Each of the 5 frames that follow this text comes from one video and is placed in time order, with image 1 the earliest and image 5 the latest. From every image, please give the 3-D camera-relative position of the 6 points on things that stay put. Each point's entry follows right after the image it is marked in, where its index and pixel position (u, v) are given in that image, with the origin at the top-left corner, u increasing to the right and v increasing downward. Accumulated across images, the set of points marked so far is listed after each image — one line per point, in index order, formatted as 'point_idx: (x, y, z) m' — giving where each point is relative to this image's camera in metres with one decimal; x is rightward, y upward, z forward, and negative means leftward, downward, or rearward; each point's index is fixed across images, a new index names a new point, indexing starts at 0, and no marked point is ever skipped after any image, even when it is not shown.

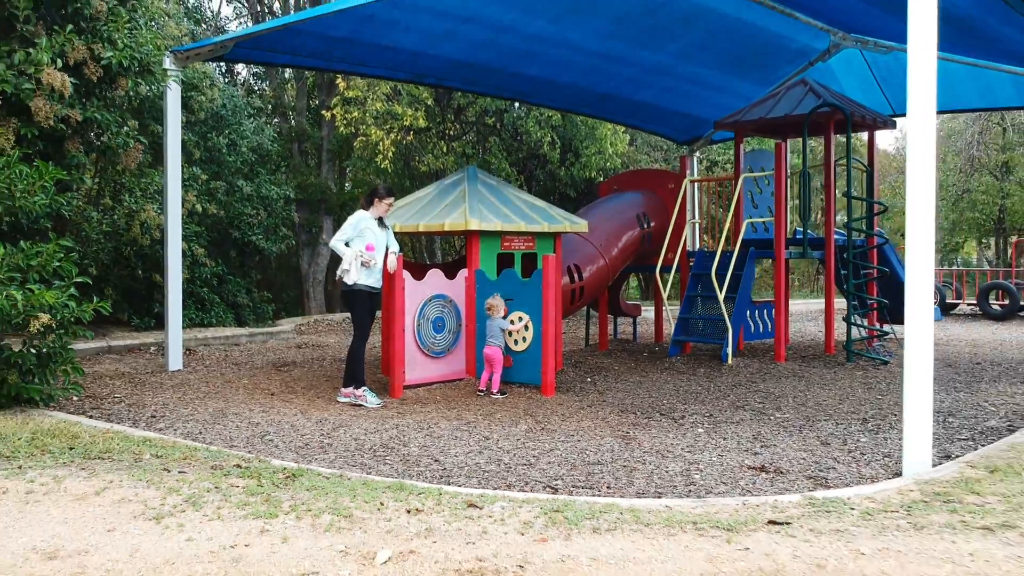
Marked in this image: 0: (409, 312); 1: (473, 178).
0: (-0.9, -0.2, +6.9) m
1: (-0.4, +1.1, +7.6) m
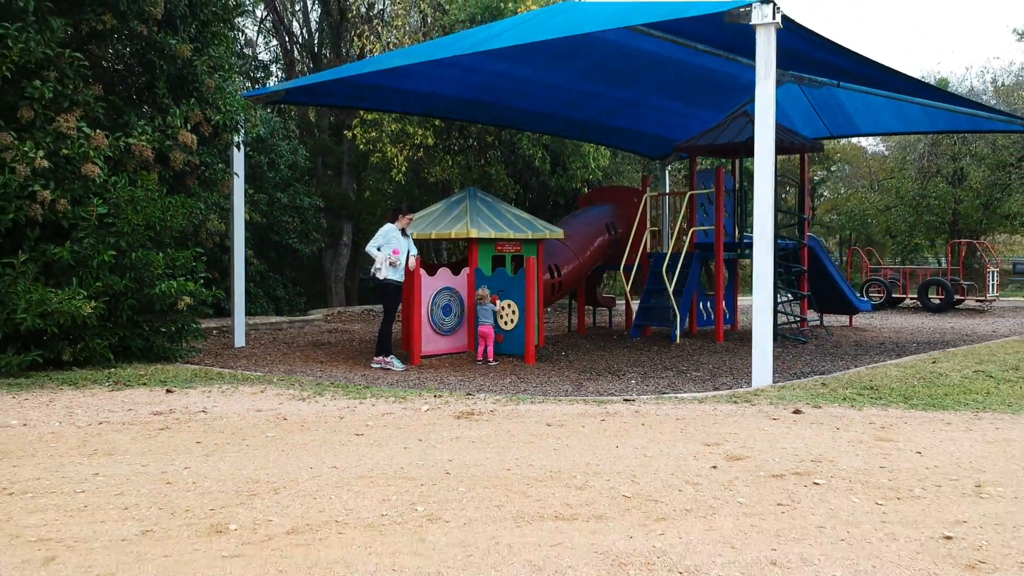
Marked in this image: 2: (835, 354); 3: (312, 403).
0: (-1.0, -0.1, +9.2) m
1: (-0.5, +1.1, +9.8) m
2: (+4.0, -0.8, +10.0) m
3: (-1.2, -0.7, +4.8) m
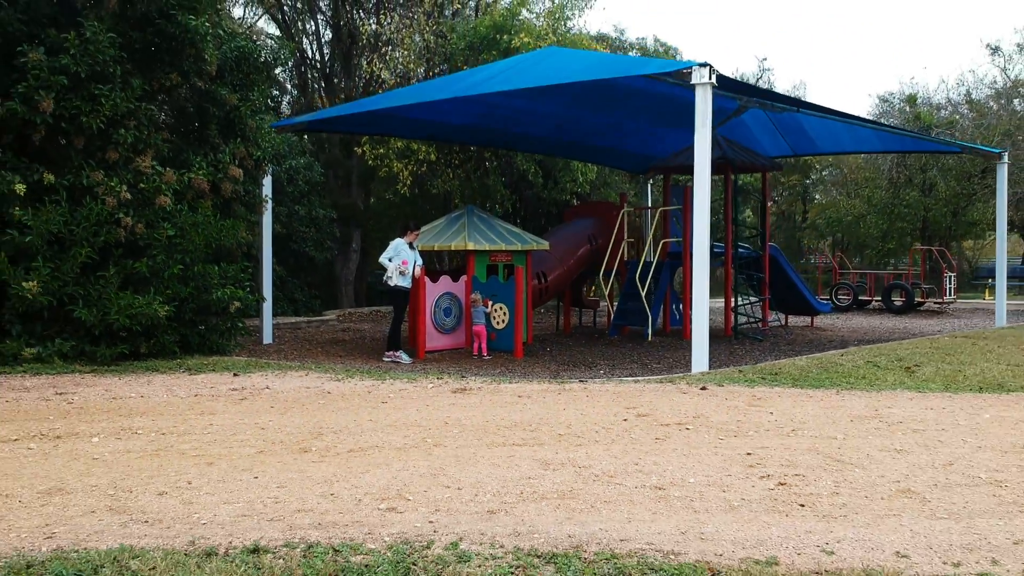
0: (-1.1, -0.2, +10.8) m
1: (-0.6, +1.1, +11.4) m
2: (+3.9, -0.9, +11.6) m
3: (-1.3, -0.8, +6.4) m
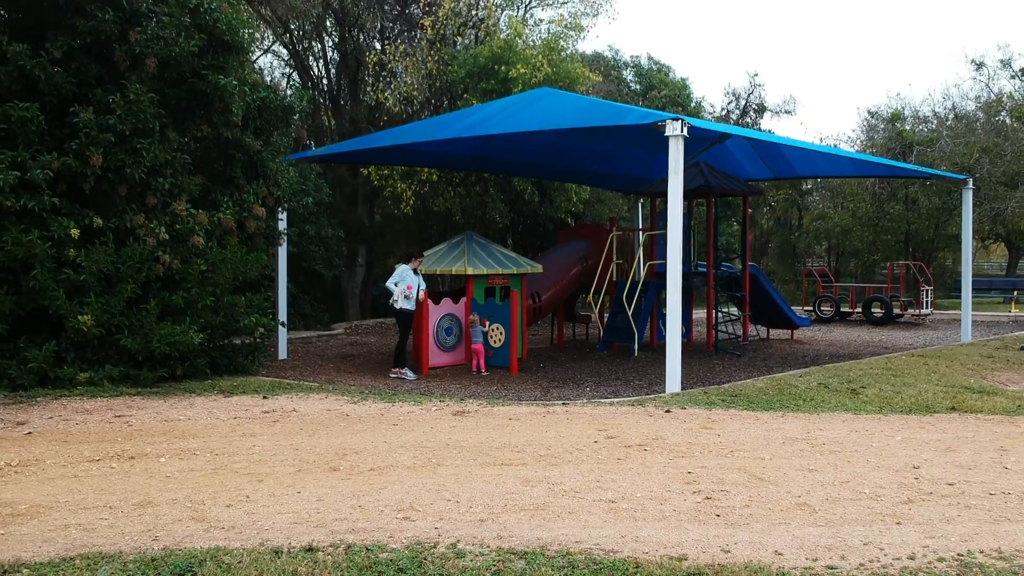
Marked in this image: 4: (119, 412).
0: (-1.2, -0.5, +11.8) m
1: (-0.7, +0.7, +12.4) m
2: (+3.8, -1.2, +12.6) m
3: (-1.4, -1.1, +7.4) m
4: (-3.4, -1.1, +7.0) m
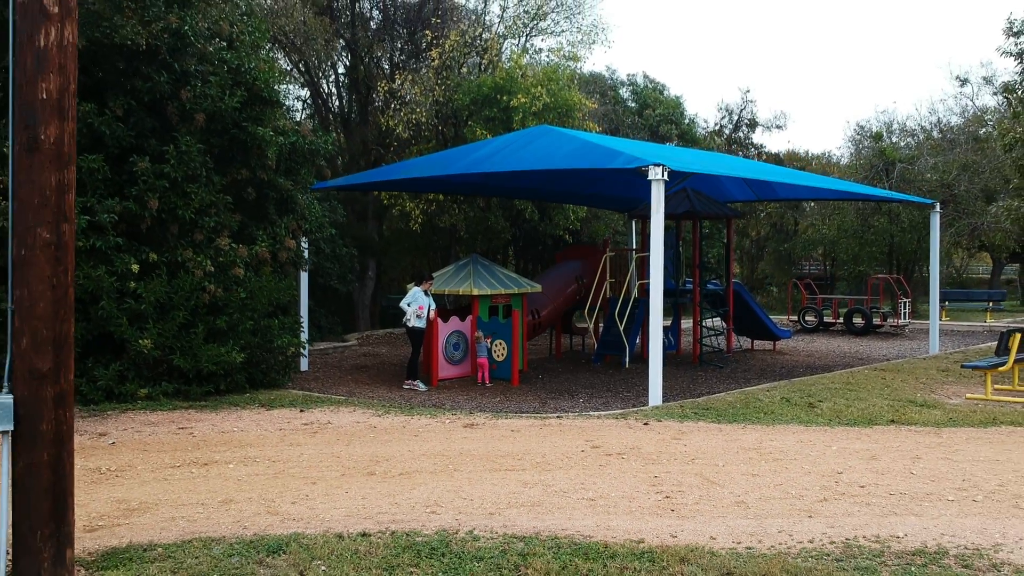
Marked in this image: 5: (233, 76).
0: (-1.2, -0.8, +13.0) m
1: (-0.6, +0.4, +13.7) m
2: (+3.9, -1.5, +13.9) m
3: (-1.4, -1.4, +8.7) m
4: (-3.4, -1.4, +8.3) m
5: (-3.6, +2.7, +10.3) m
